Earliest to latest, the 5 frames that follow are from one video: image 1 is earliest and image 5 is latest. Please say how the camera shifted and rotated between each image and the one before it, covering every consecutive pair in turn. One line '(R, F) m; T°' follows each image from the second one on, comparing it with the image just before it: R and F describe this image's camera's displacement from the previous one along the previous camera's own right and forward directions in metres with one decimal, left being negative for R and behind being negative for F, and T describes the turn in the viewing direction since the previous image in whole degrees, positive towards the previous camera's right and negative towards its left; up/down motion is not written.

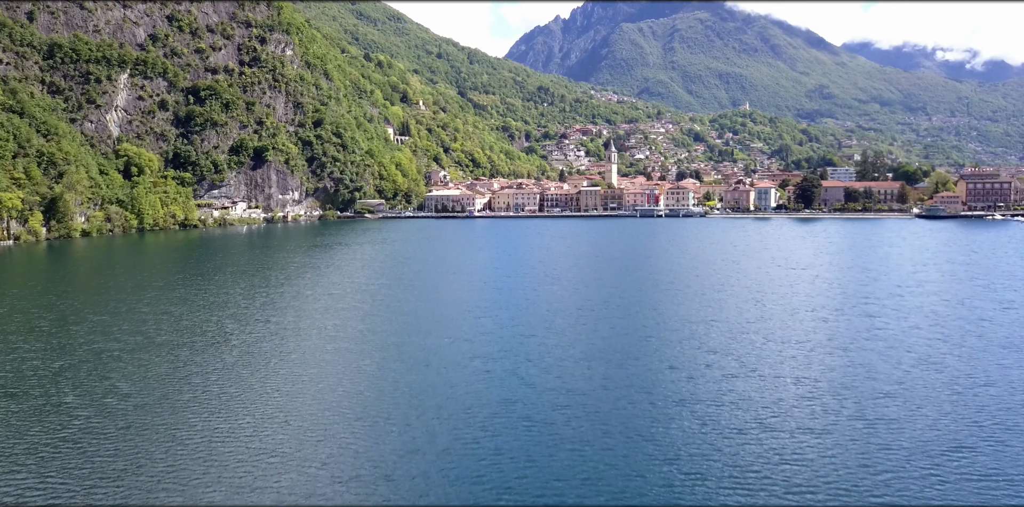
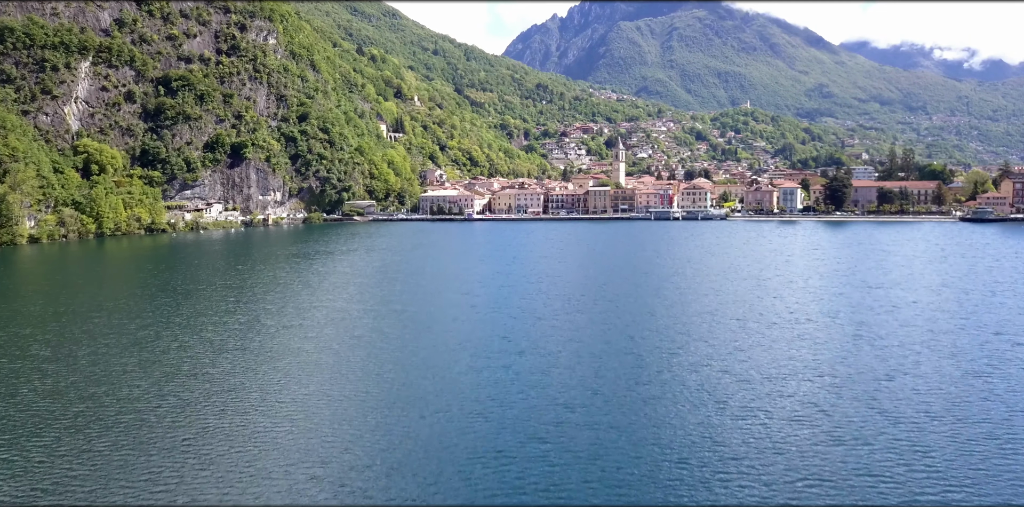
(-0.5, +5.2) m; 0°
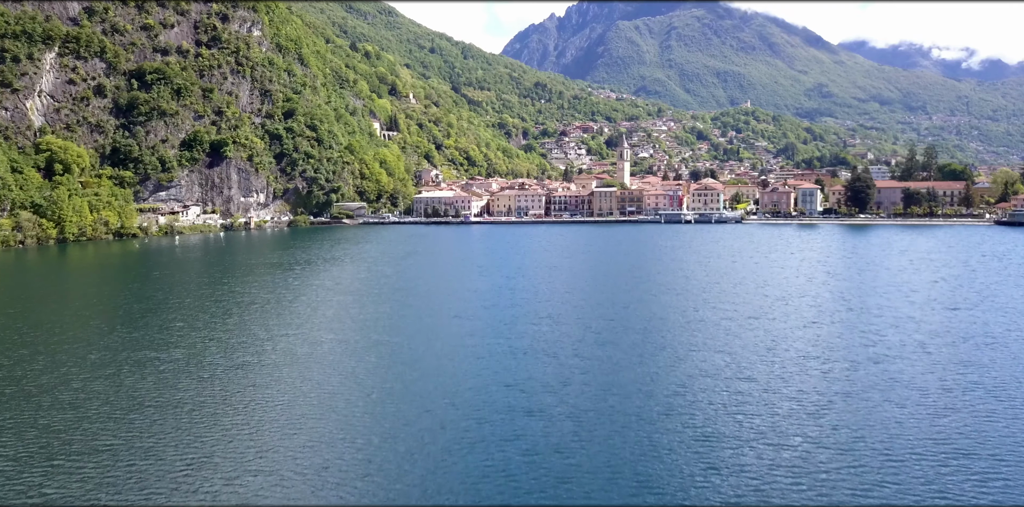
(-0.2, +3.7) m; 0°
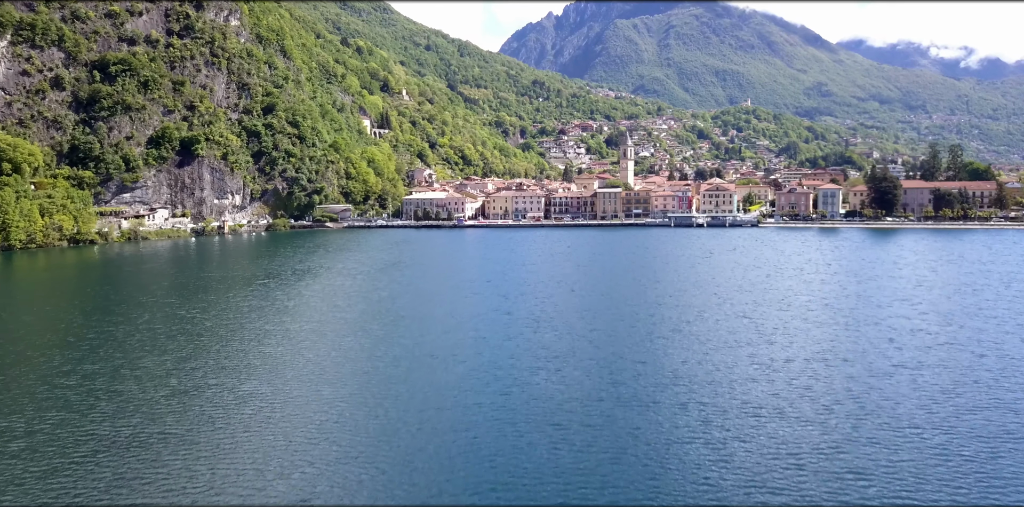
(0.0, +4.0) m; 0°
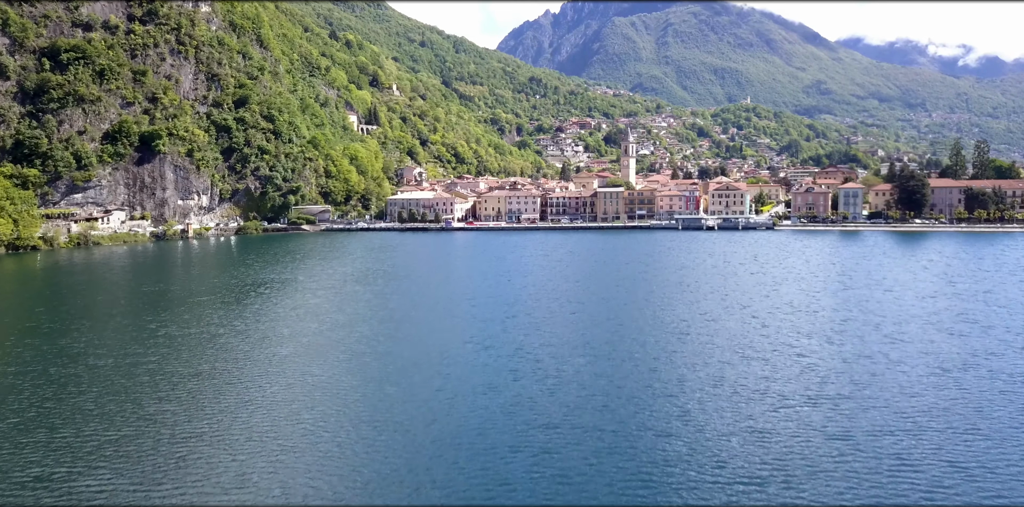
(+0.3, +4.1) m; 0°
